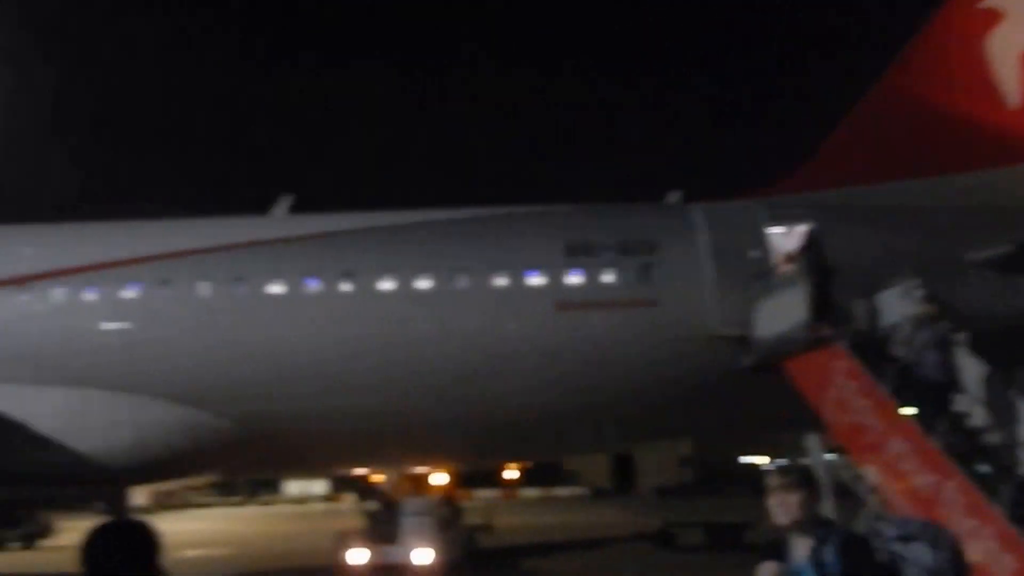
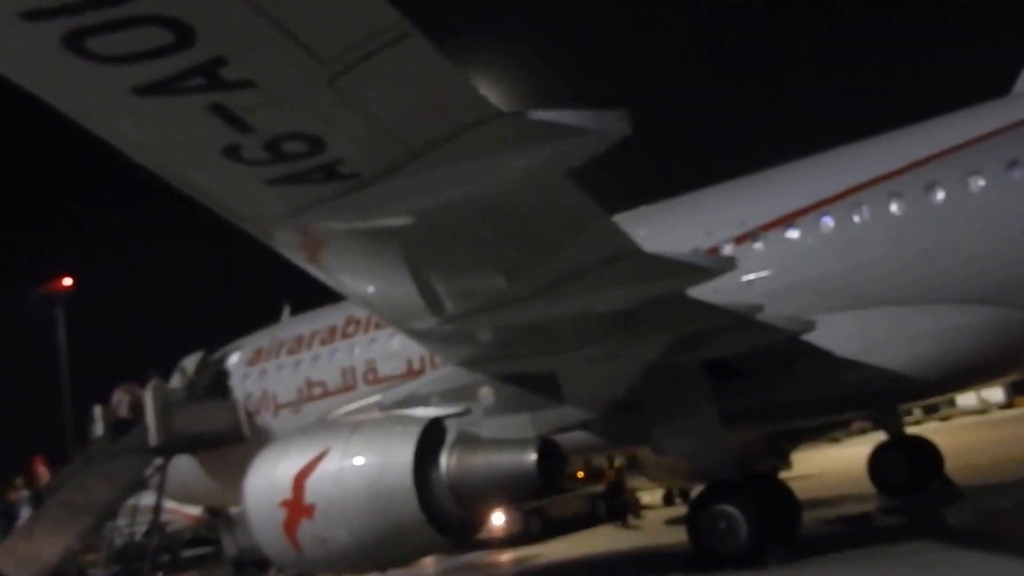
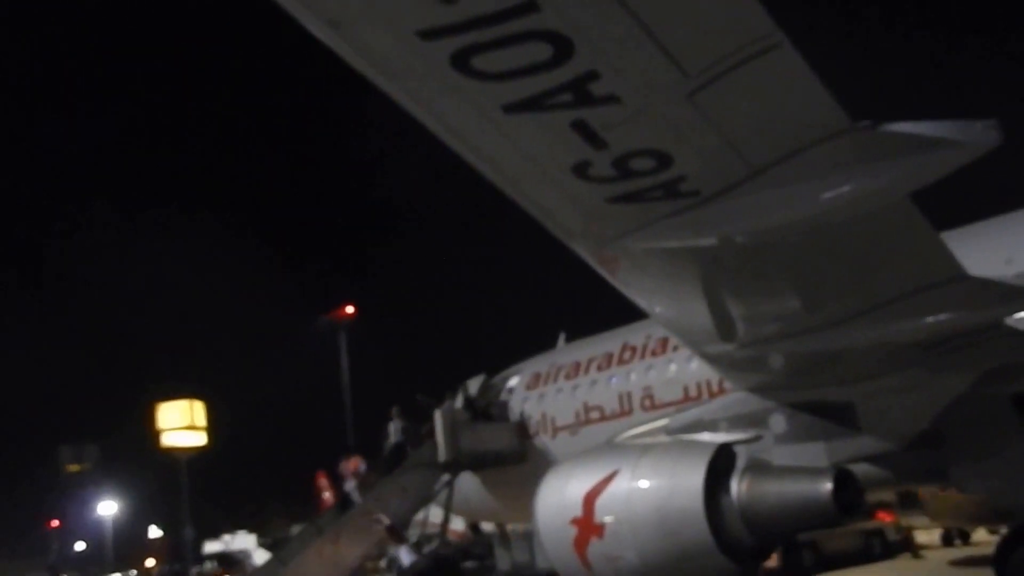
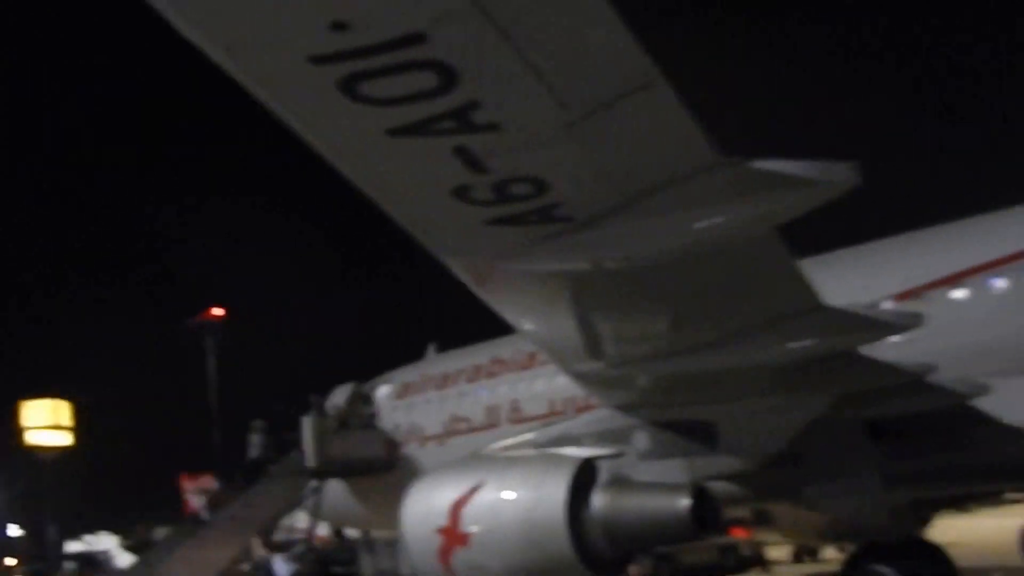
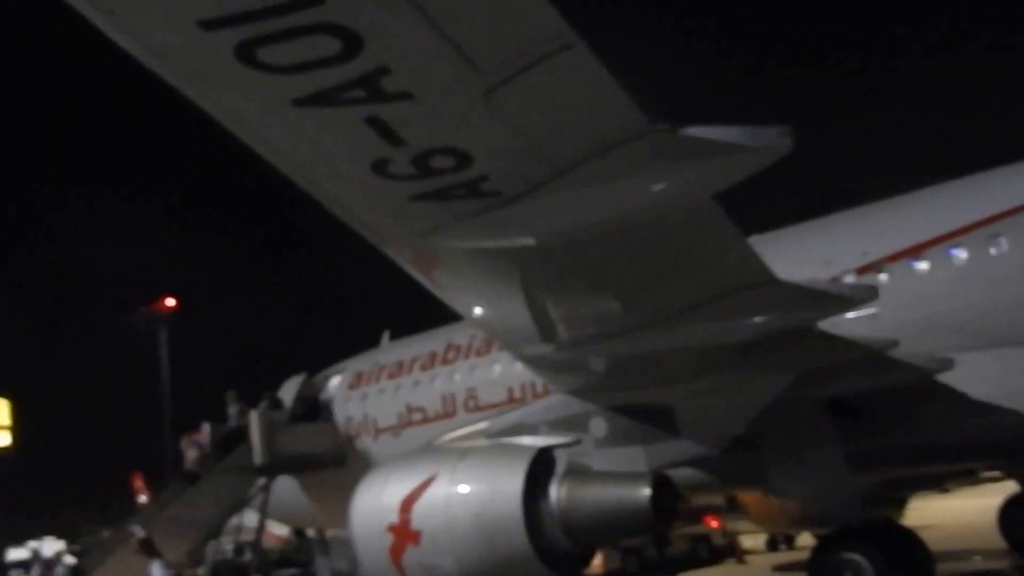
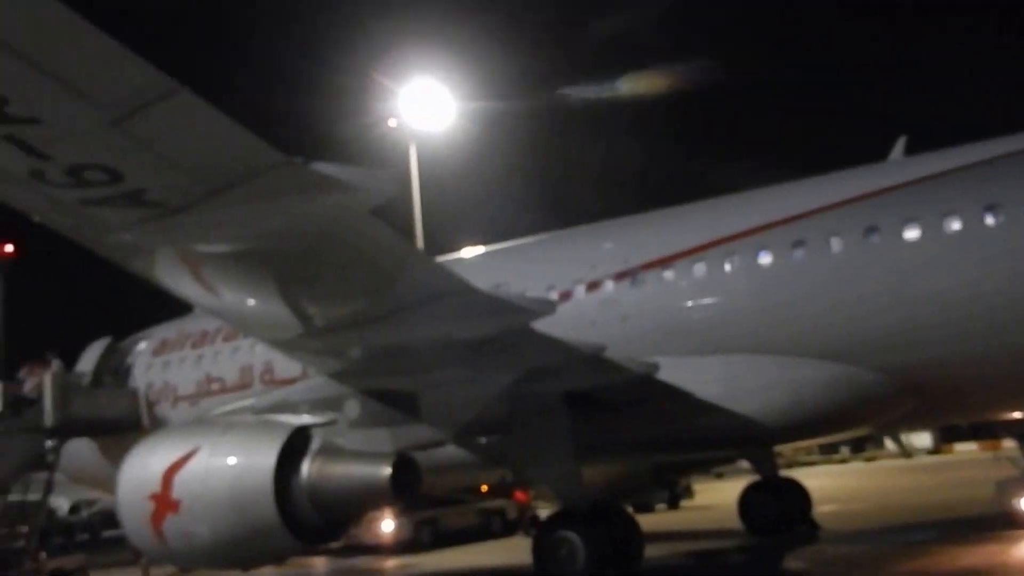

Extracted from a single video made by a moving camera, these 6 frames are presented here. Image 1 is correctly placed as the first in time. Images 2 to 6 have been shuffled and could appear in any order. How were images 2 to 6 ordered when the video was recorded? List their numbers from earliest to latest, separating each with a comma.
6, 2, 5, 3, 4
